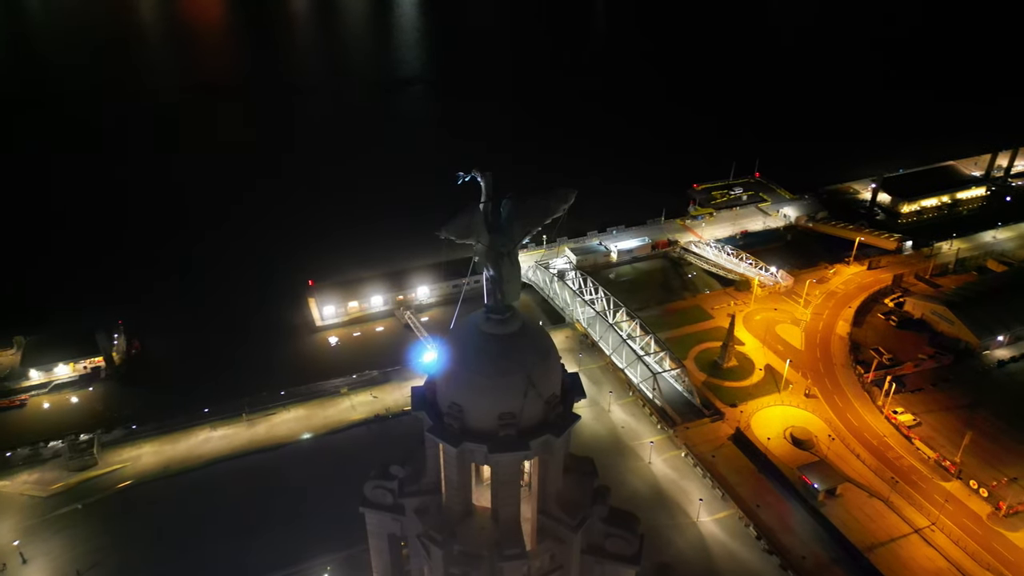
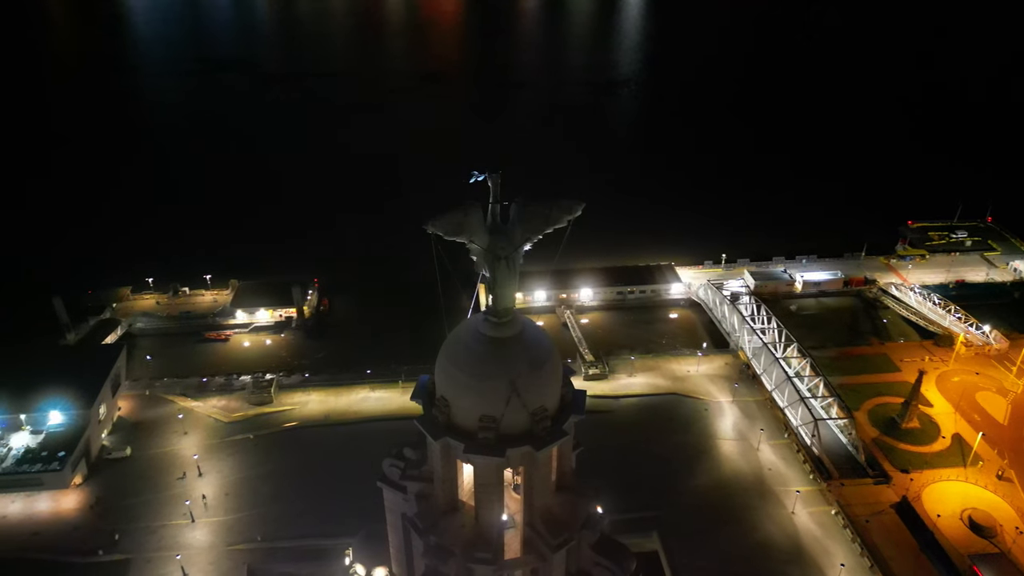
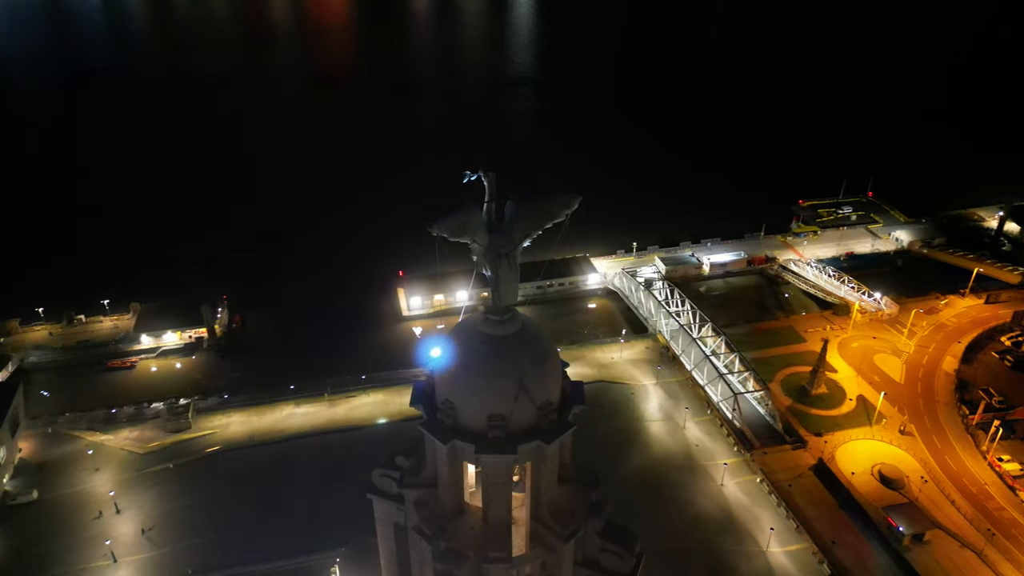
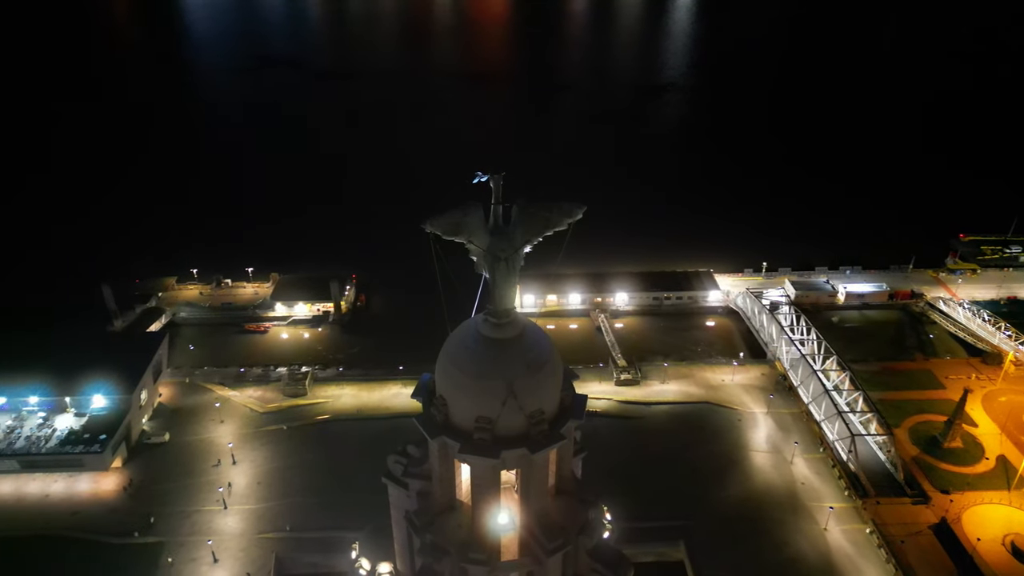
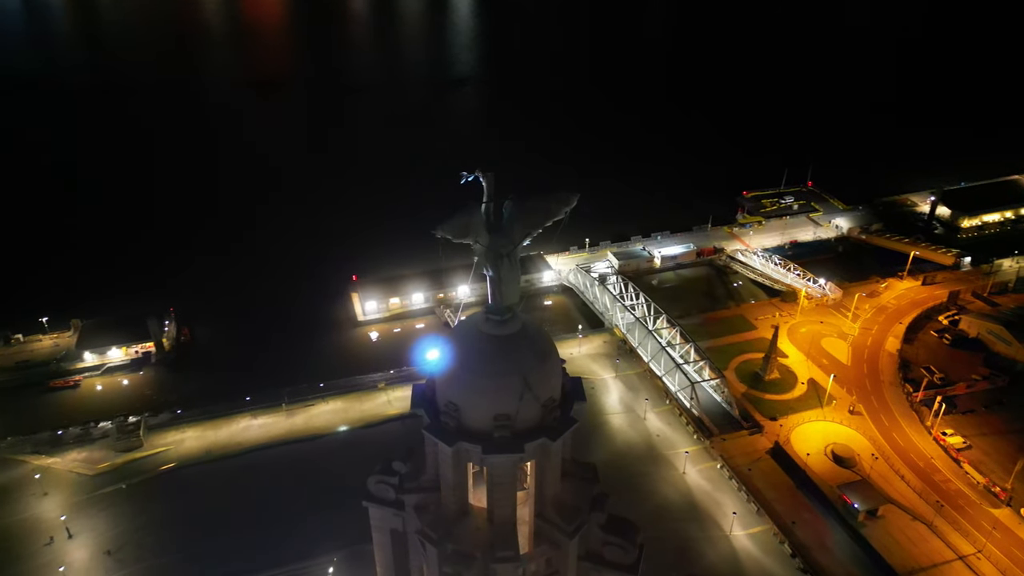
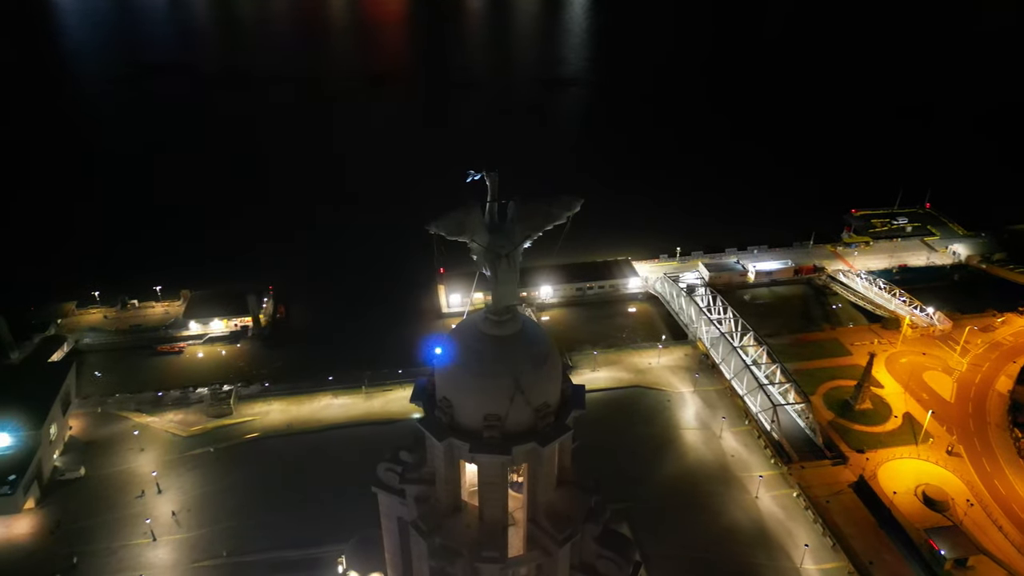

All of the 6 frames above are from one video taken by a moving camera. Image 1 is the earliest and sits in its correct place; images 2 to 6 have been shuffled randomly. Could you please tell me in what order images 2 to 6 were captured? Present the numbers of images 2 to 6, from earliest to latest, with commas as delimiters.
5, 3, 6, 2, 4
